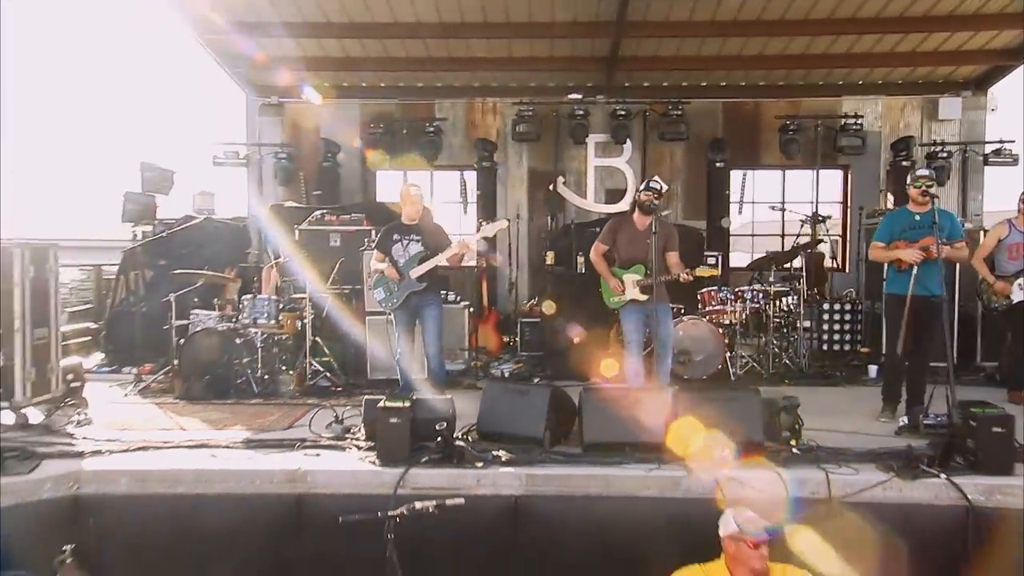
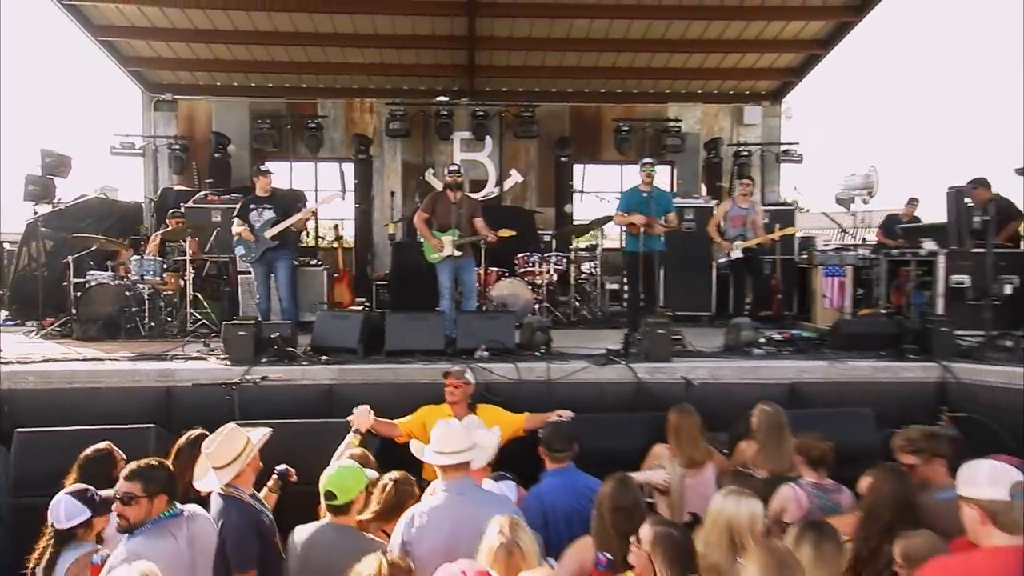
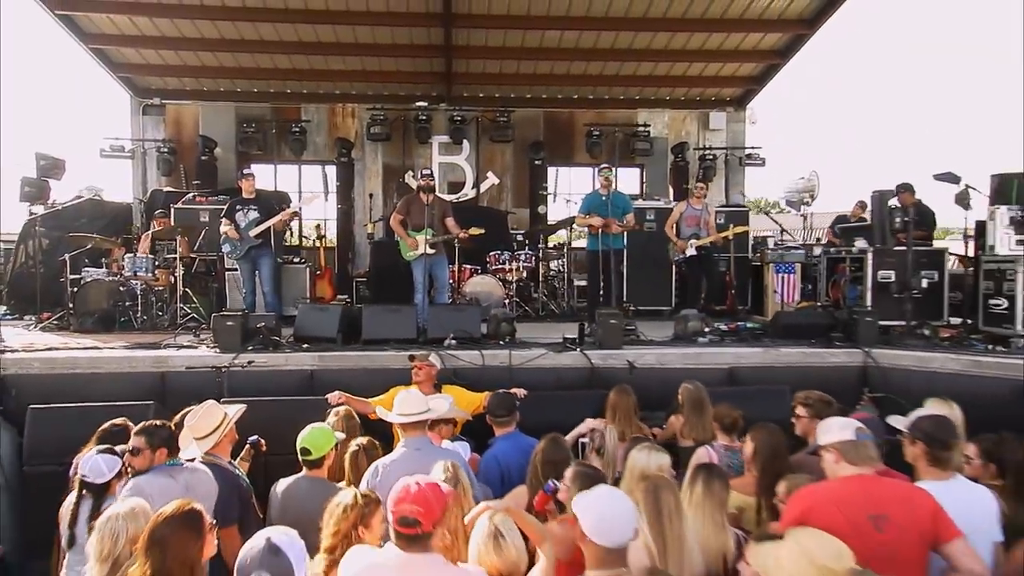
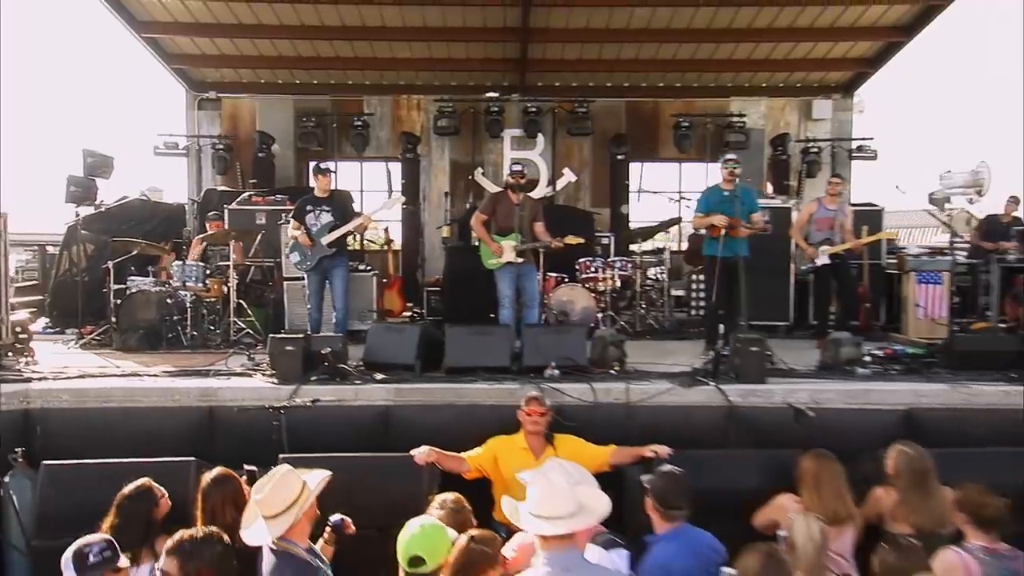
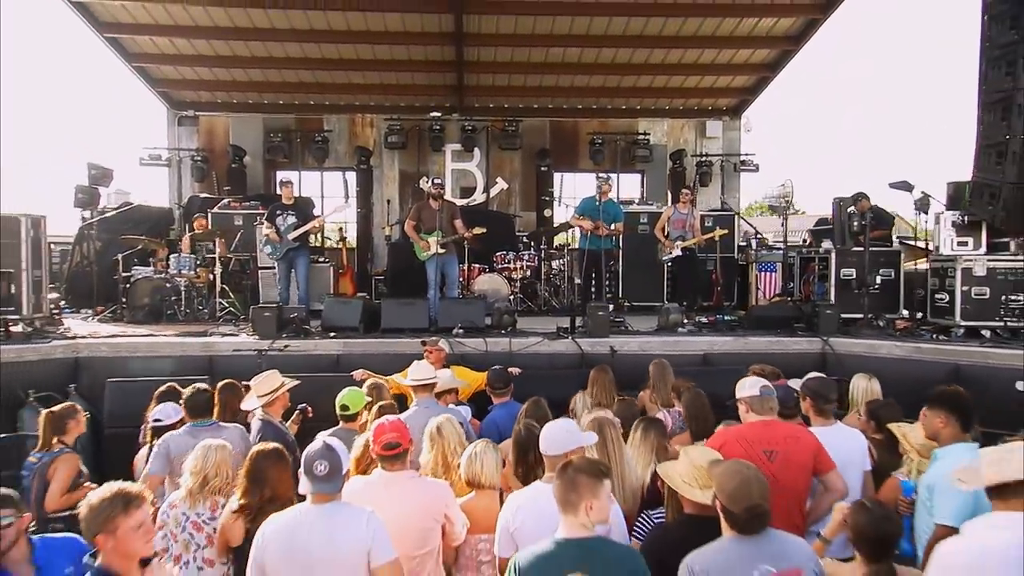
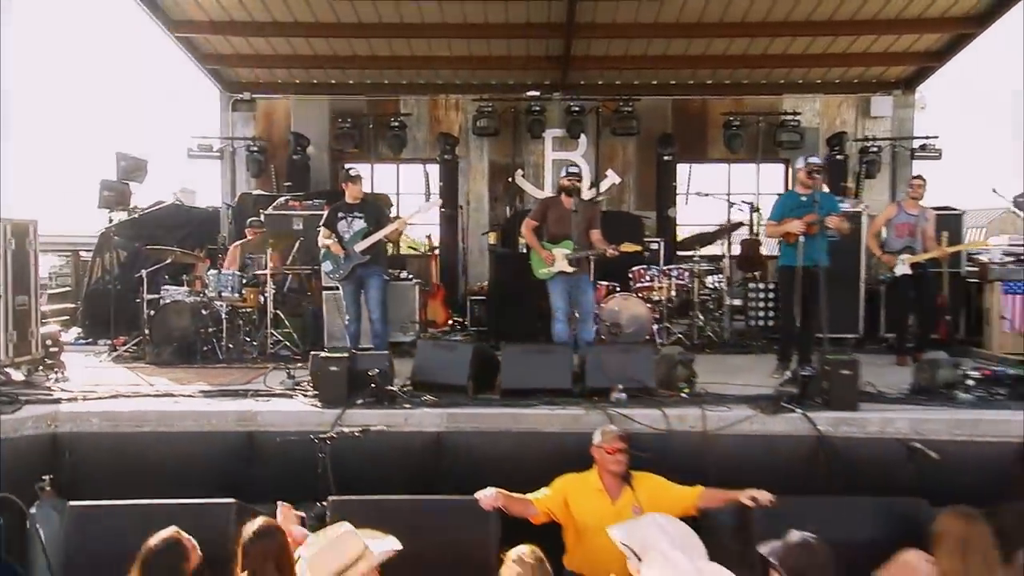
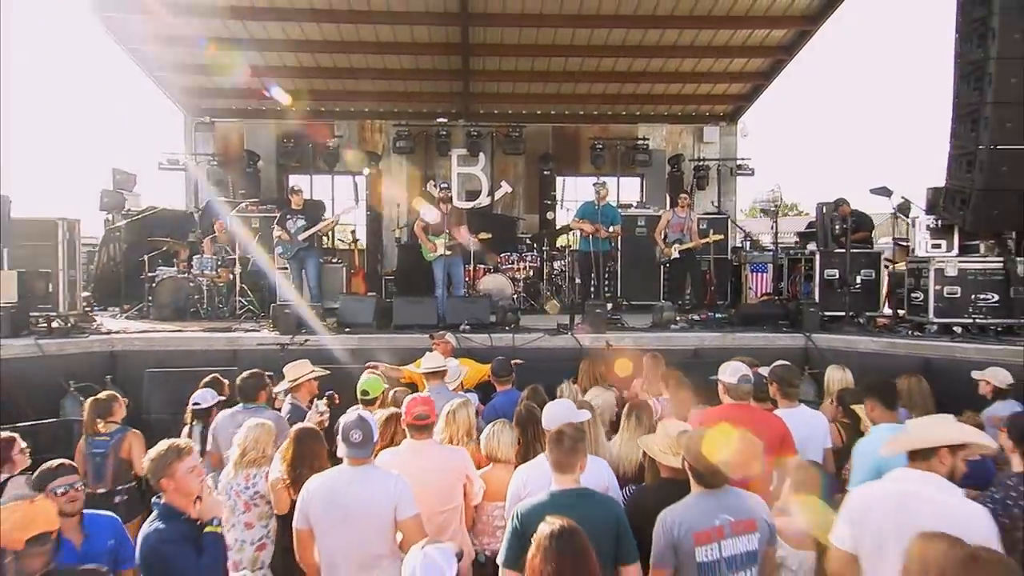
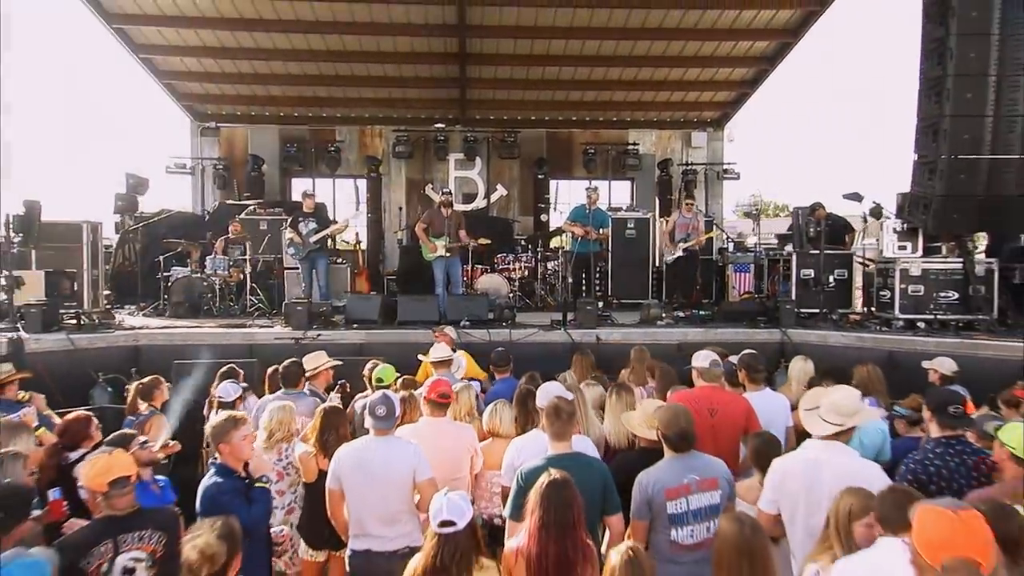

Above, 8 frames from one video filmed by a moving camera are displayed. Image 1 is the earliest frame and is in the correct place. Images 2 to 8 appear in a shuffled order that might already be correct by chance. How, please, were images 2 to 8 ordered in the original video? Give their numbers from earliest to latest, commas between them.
6, 4, 2, 3, 5, 7, 8
